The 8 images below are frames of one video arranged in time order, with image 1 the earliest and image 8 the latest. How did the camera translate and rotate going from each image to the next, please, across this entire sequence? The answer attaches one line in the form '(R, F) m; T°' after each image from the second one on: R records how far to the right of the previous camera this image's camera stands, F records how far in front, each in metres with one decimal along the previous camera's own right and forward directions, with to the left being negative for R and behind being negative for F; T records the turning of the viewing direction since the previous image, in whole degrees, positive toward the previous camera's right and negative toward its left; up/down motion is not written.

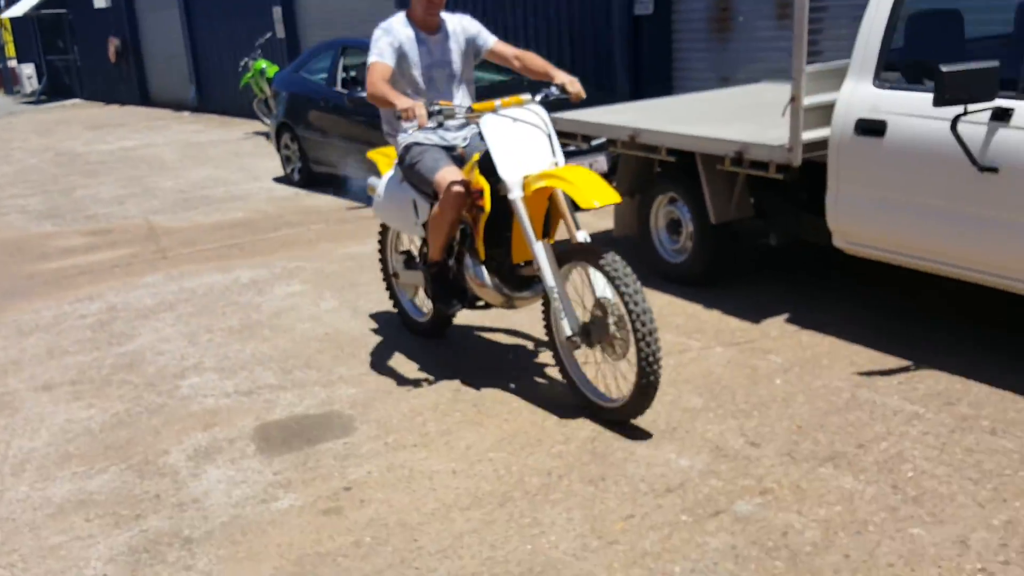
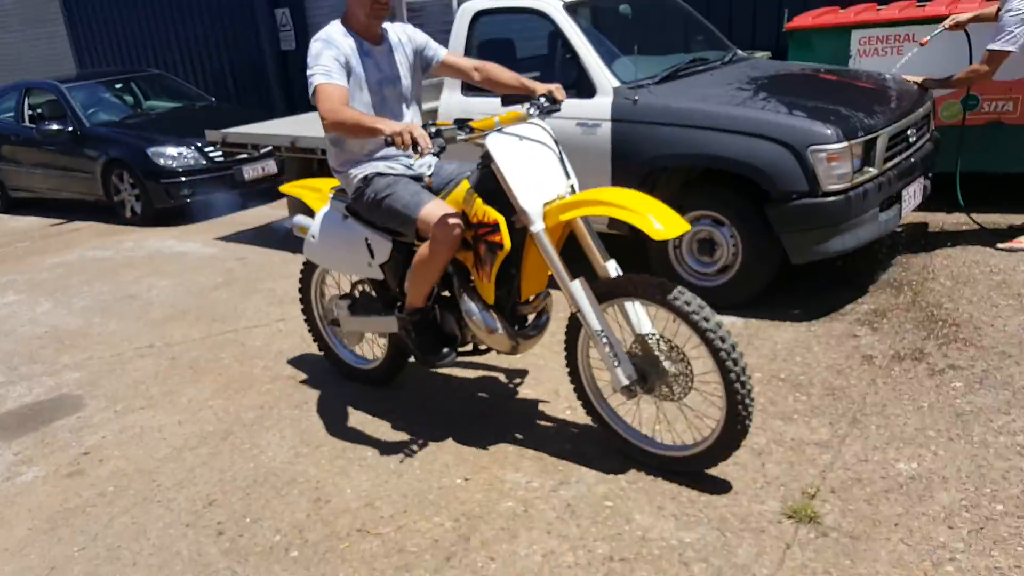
(+0.2, -1.7) m; +18°
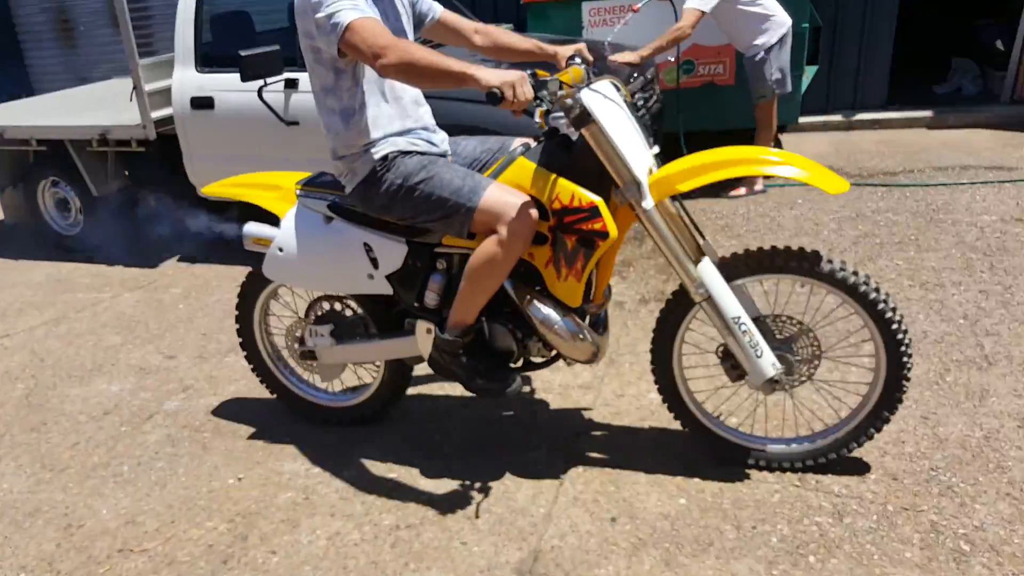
(+0.1, 0.0) m; +15°
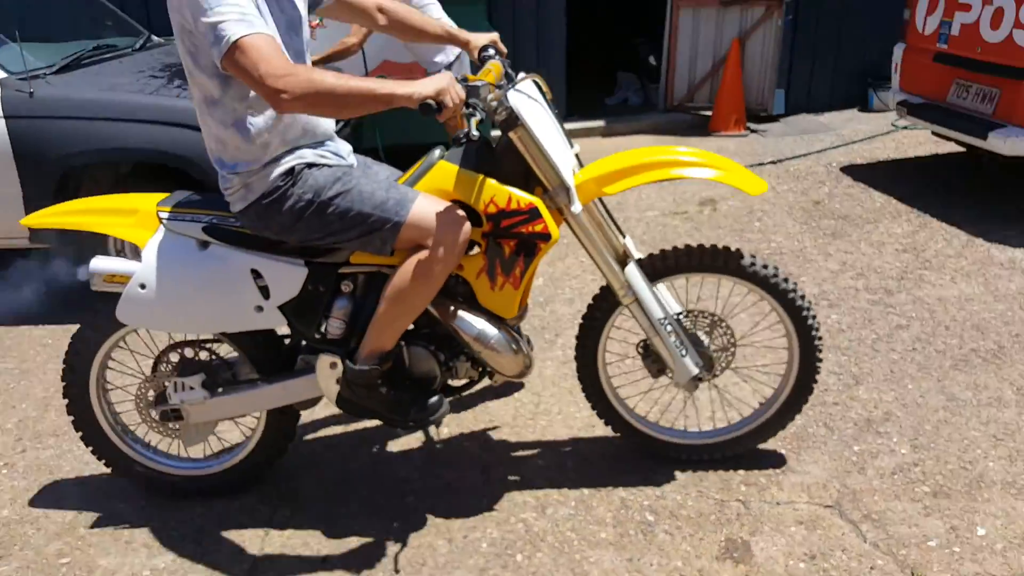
(+0.2, +0.1) m; +19°
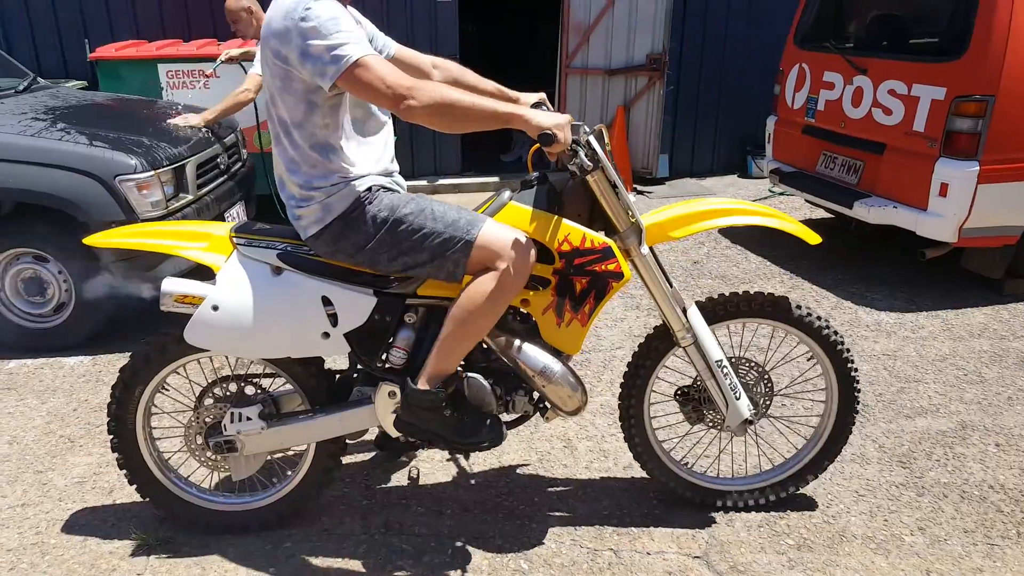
(+0.1, +0.1) m; +7°
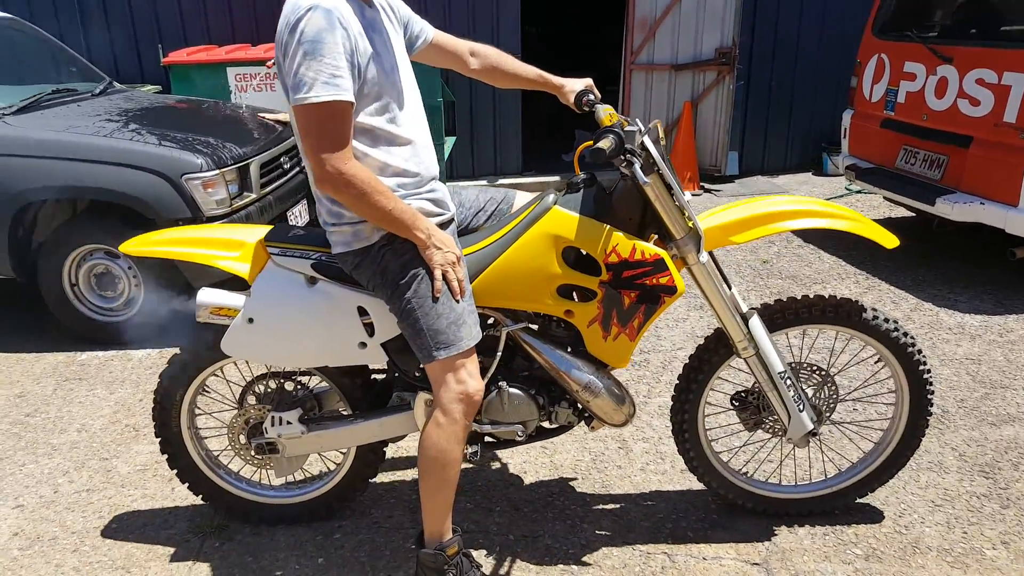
(+0.1, +0.1) m; -5°
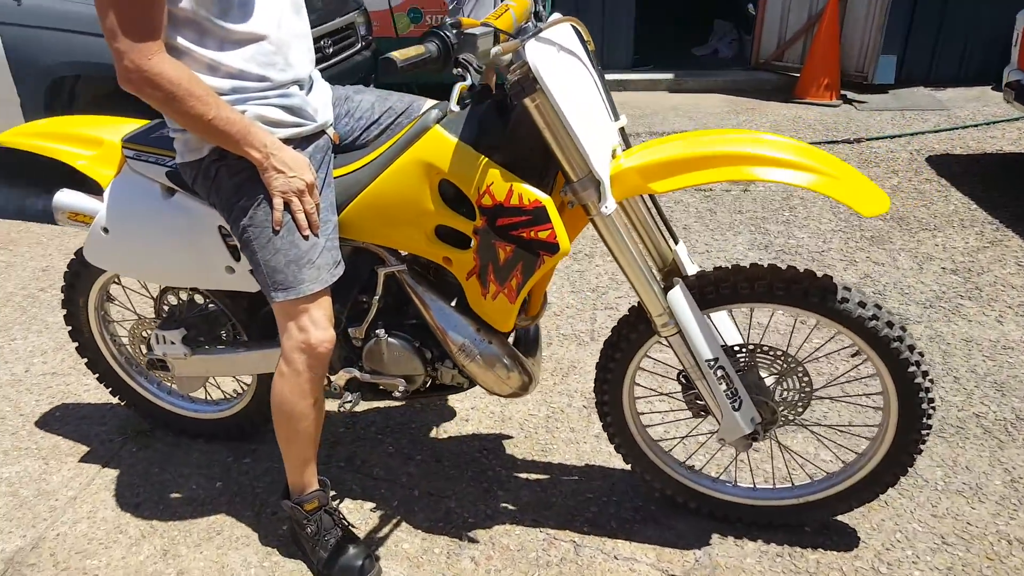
(+0.9, +0.5) m; -14°
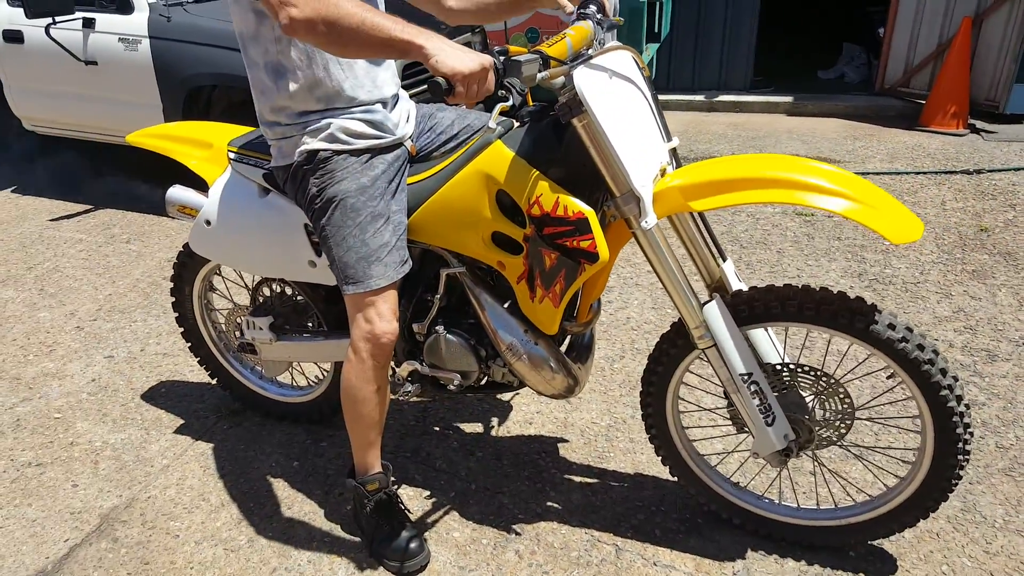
(+0.2, -0.1) m; -9°
